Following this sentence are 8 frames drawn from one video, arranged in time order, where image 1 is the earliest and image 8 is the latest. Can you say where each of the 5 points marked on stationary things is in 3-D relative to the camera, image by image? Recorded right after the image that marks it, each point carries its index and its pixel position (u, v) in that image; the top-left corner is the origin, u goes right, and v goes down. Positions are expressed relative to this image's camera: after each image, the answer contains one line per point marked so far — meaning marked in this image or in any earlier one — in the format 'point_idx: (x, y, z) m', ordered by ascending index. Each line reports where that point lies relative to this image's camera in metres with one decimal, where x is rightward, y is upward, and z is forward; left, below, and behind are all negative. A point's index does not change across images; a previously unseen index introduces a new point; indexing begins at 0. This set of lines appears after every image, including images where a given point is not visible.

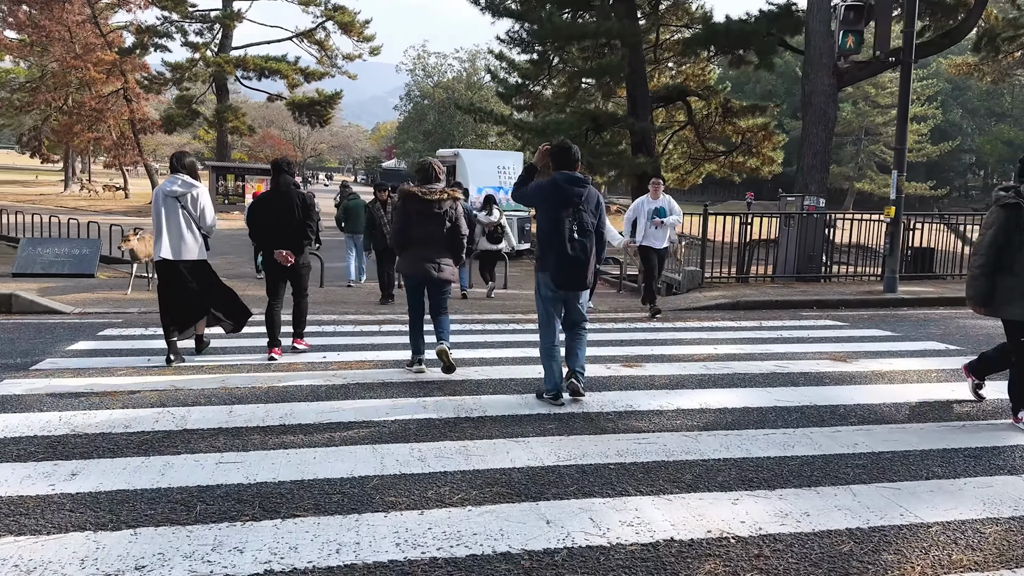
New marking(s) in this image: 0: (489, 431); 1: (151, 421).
0: (-0.1, -0.8, +4.7) m
1: (-2.2, -0.8, +4.8) m
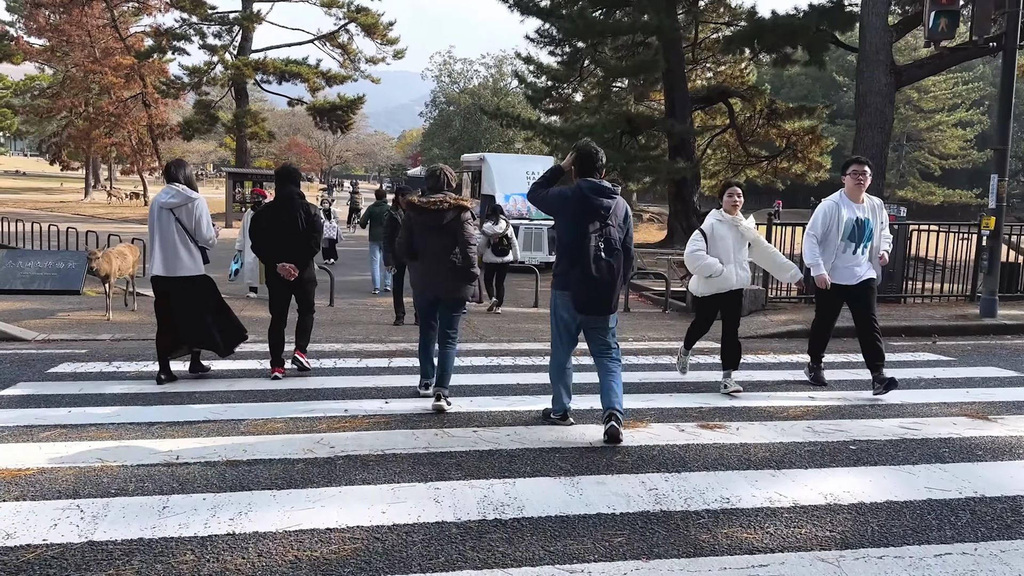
0: (+0.1, -1.0, +3.2) m
1: (-1.9, -1.0, +3.4) m
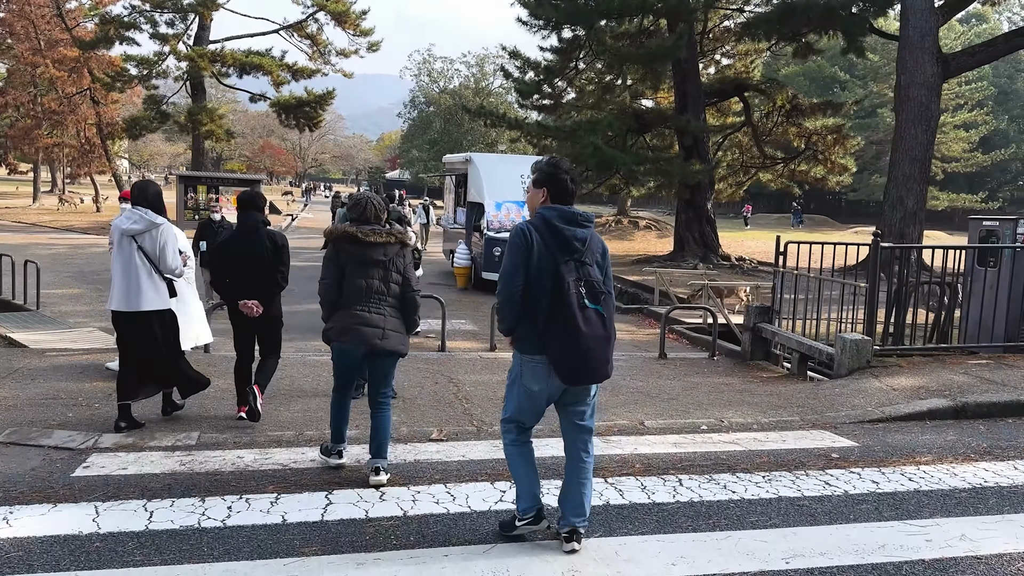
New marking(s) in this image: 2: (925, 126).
0: (+0.3, -1.5, +0.3) m
1: (-1.7, -1.4, +0.4) m
2: (+9.4, +3.7, +18.3) m
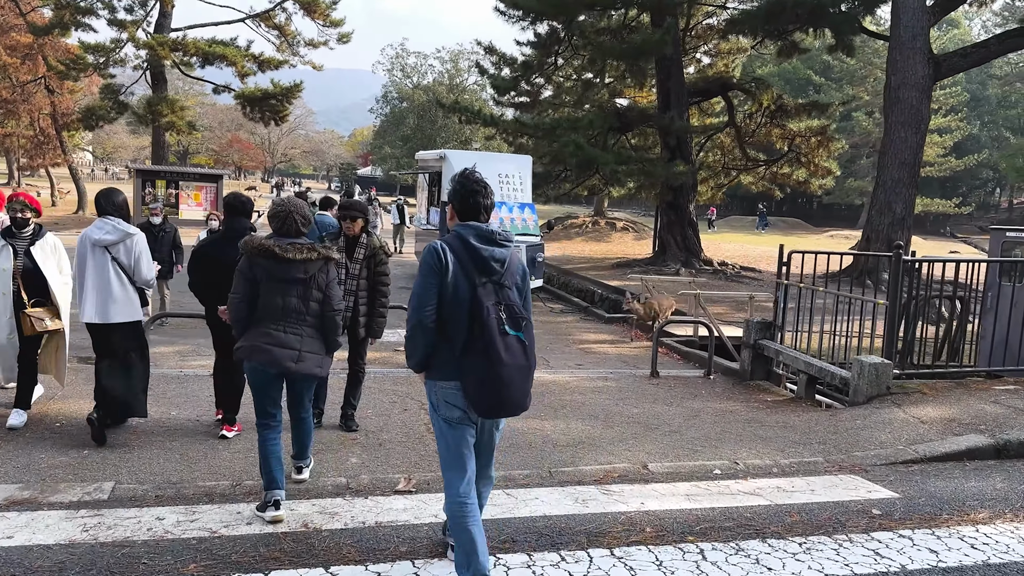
0: (+0.4, -1.6, -0.6) m
1: (-1.6, -1.5, -0.6) m
2: (+8.9, +3.5, +17.8) m
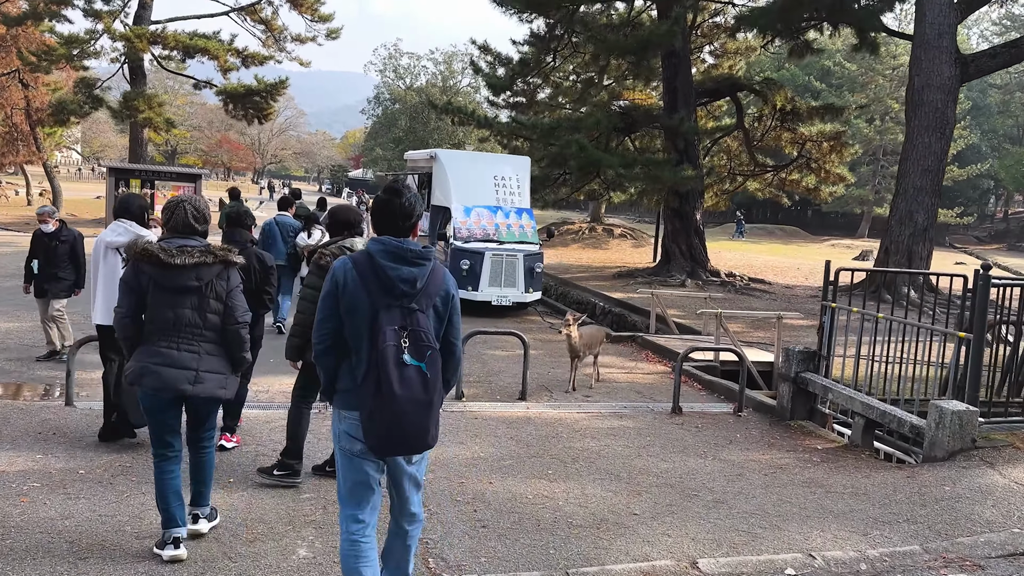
0: (+0.5, -1.7, -1.9) m
1: (-1.6, -1.7, -1.9) m
2: (+8.8, +3.2, +16.6) m
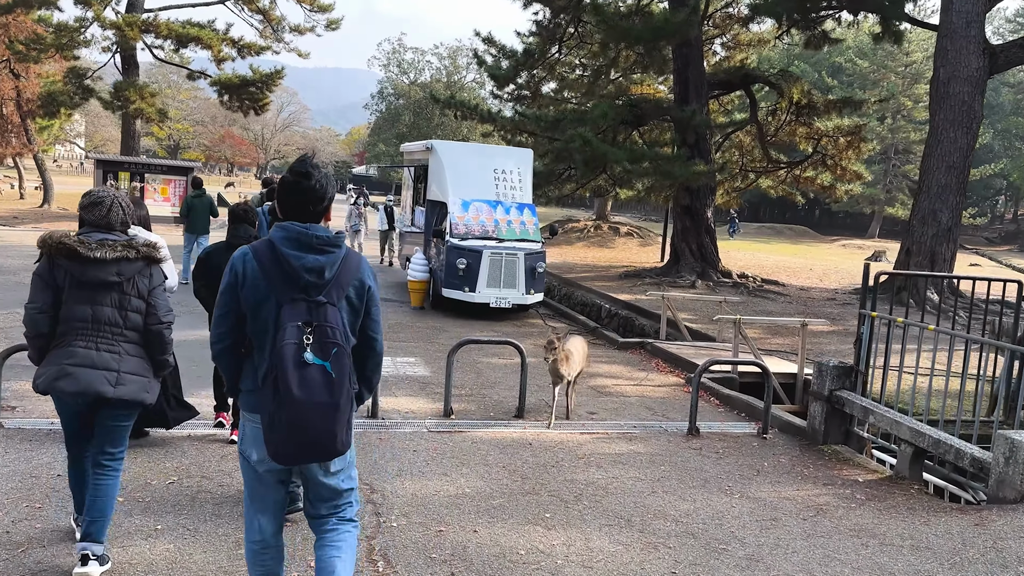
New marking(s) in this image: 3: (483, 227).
0: (+0.4, -1.8, -2.7) m
1: (-1.7, -1.7, -2.7) m
2: (+8.9, +3.1, +15.7) m
3: (-0.4, +0.9, +12.4) m
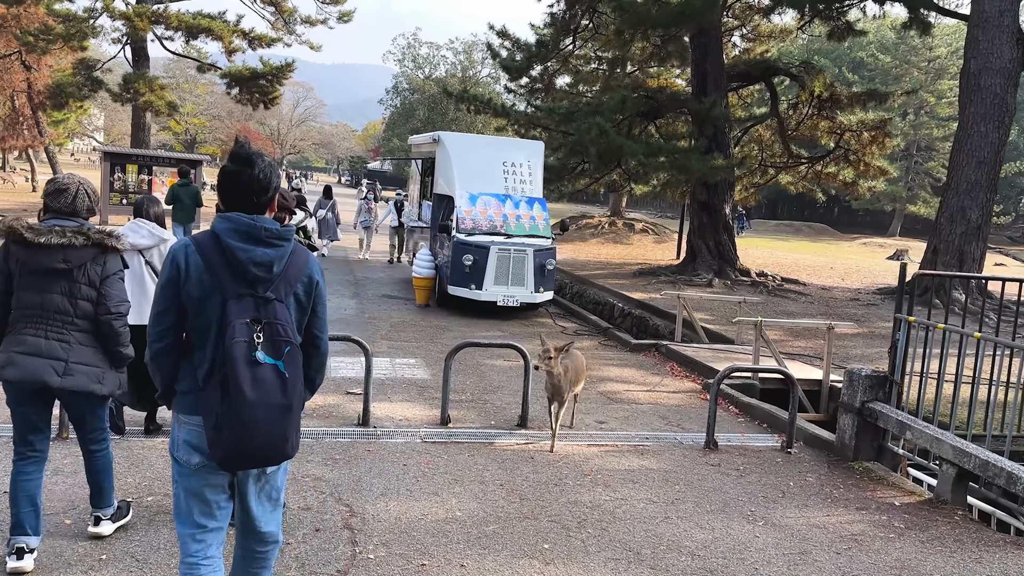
0: (+0.2, -1.8, -3.2) m
1: (-1.8, -1.7, -3.1) m
2: (+9.1, +3.1, +15.0) m
3: (-0.3, +1.0, +11.9) m
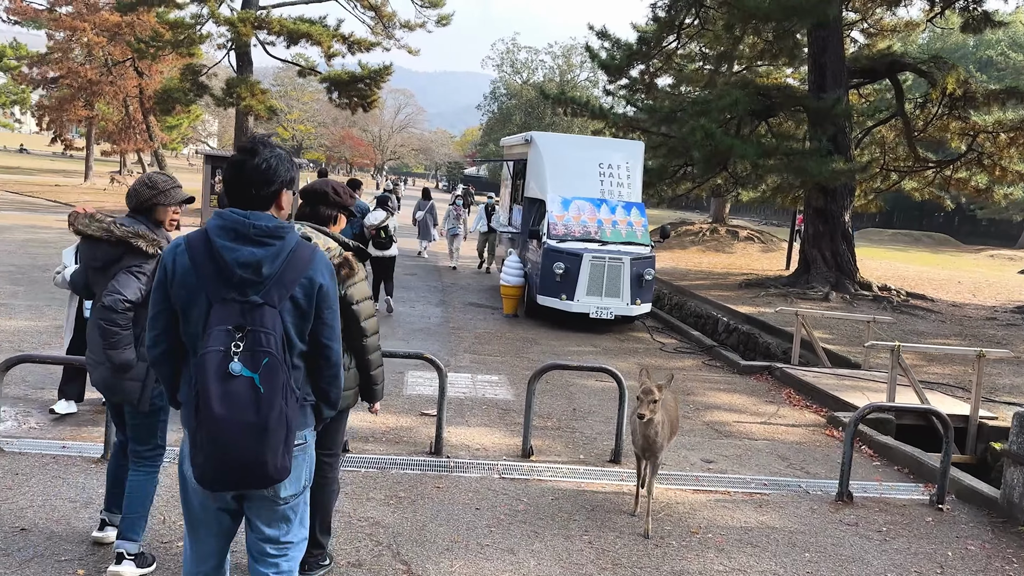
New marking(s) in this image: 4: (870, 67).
0: (-0.3, -1.9, -3.9) m
1: (-2.3, -1.7, -3.7) m
2: (+10.8, +2.7, +13.1) m
3: (+1.0, +0.8, +11.1) m
4: (+7.9, +4.8, +17.7) m
